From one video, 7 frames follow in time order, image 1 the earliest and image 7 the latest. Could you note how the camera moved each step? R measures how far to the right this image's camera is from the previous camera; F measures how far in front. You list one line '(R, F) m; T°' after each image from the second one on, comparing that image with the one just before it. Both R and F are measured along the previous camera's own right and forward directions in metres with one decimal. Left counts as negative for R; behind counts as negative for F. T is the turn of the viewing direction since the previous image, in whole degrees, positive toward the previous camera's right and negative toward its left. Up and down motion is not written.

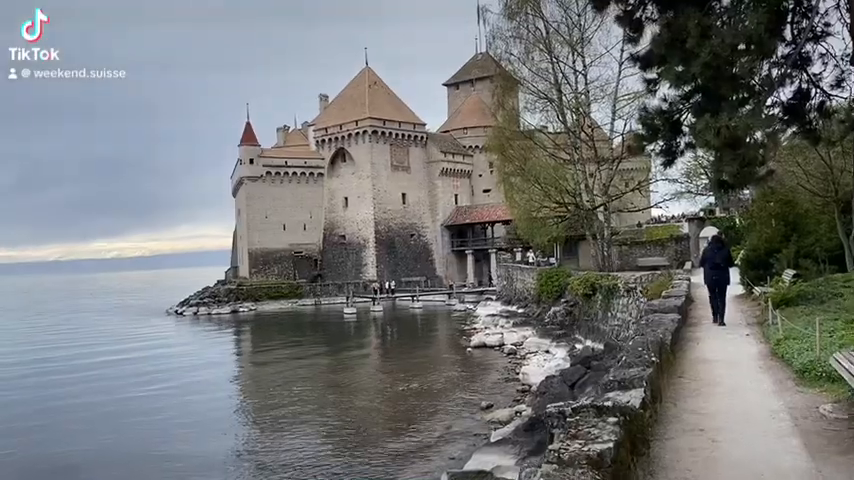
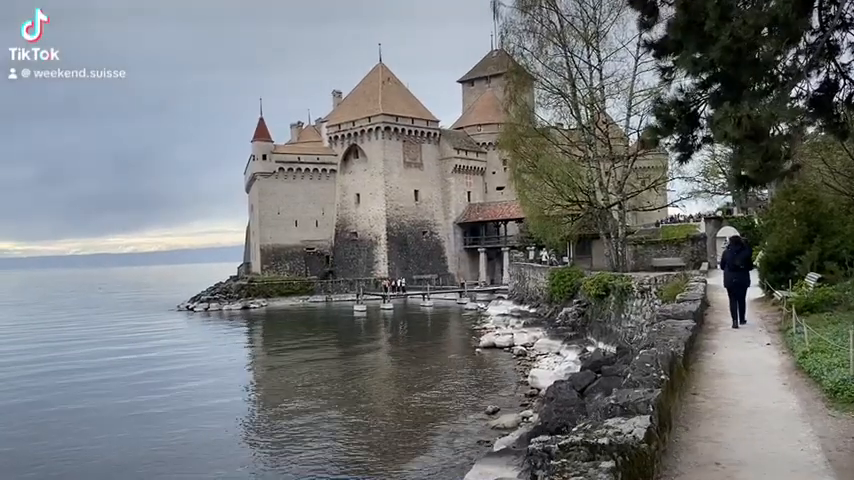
(+0.2, +0.5) m; -1°
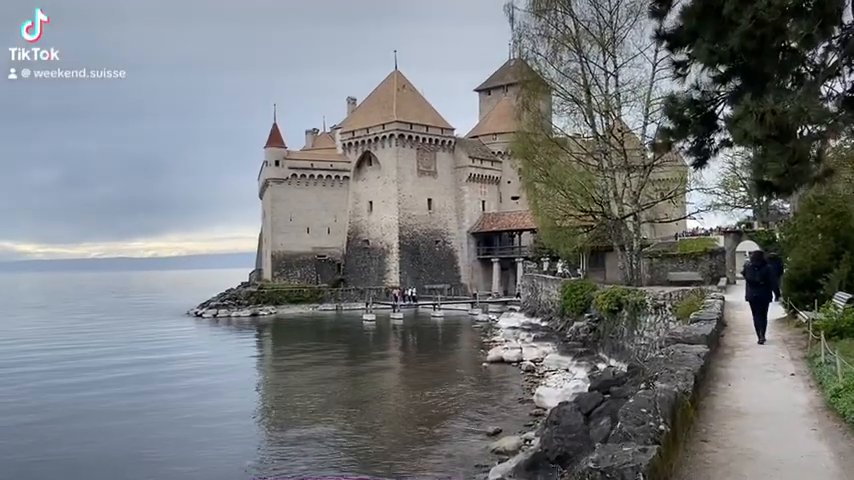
(+0.3, +0.7) m; -1°
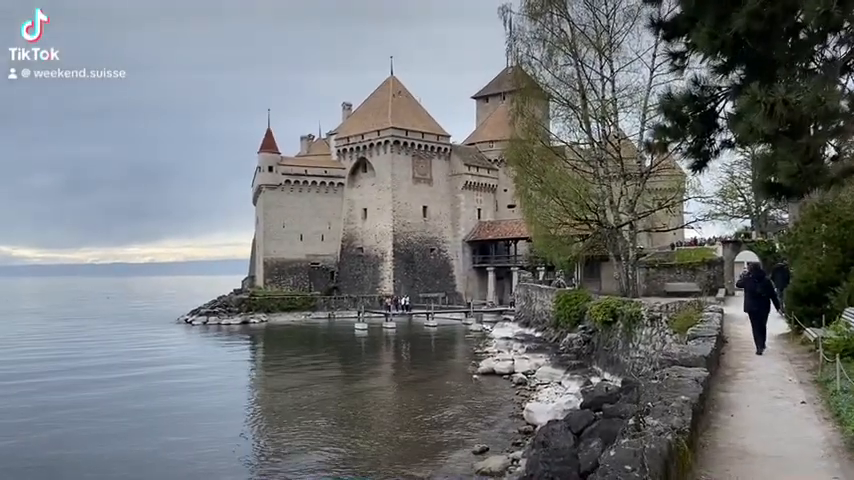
(+0.2, +0.6) m; 0°
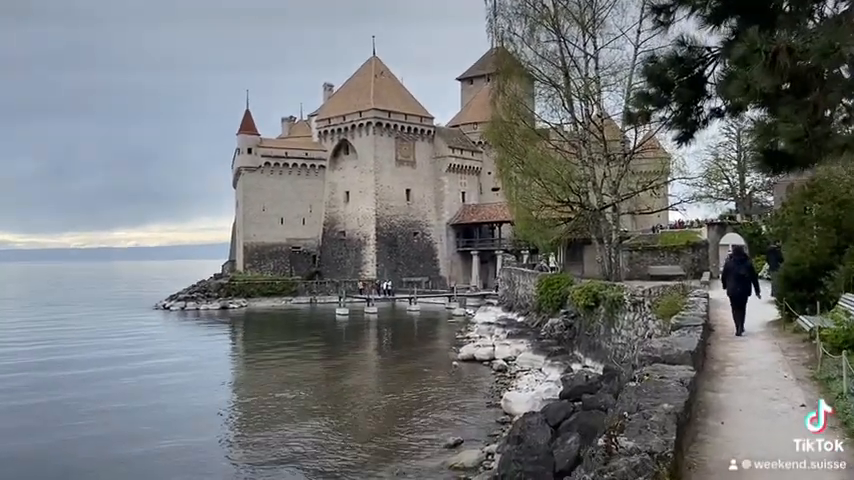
(+0.2, +0.7) m; +1°
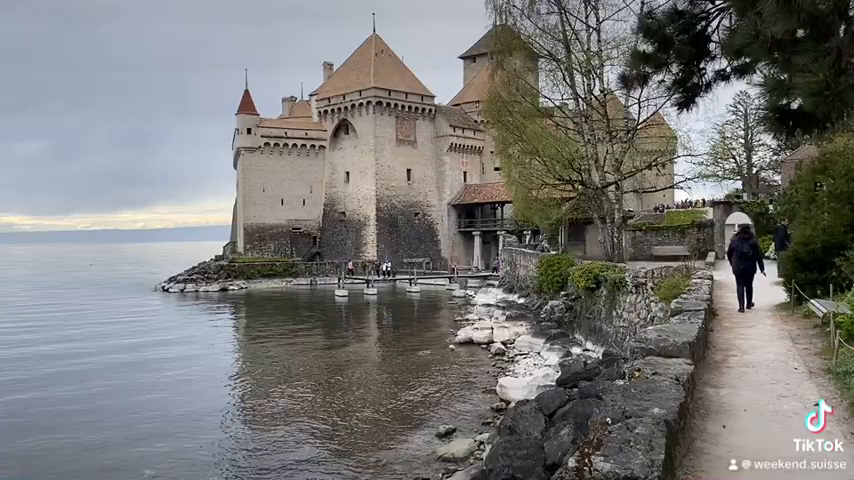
(+0.2, +0.5) m; 0°
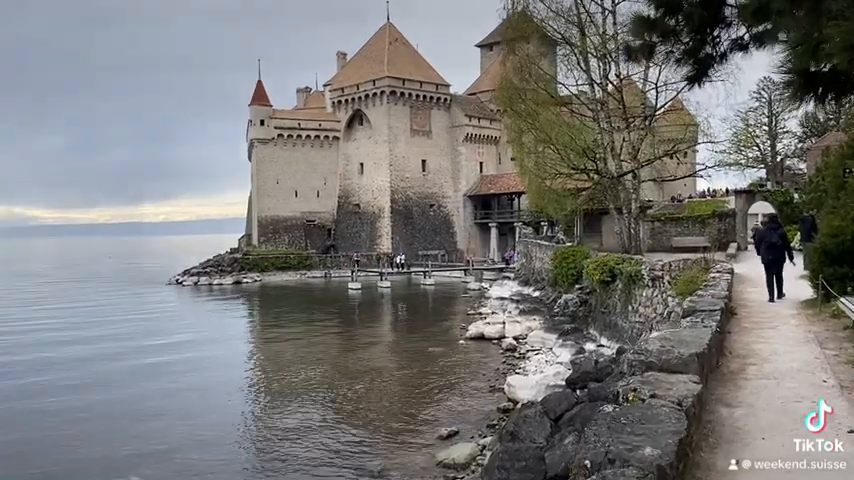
(+0.3, +0.6) m; -2°
